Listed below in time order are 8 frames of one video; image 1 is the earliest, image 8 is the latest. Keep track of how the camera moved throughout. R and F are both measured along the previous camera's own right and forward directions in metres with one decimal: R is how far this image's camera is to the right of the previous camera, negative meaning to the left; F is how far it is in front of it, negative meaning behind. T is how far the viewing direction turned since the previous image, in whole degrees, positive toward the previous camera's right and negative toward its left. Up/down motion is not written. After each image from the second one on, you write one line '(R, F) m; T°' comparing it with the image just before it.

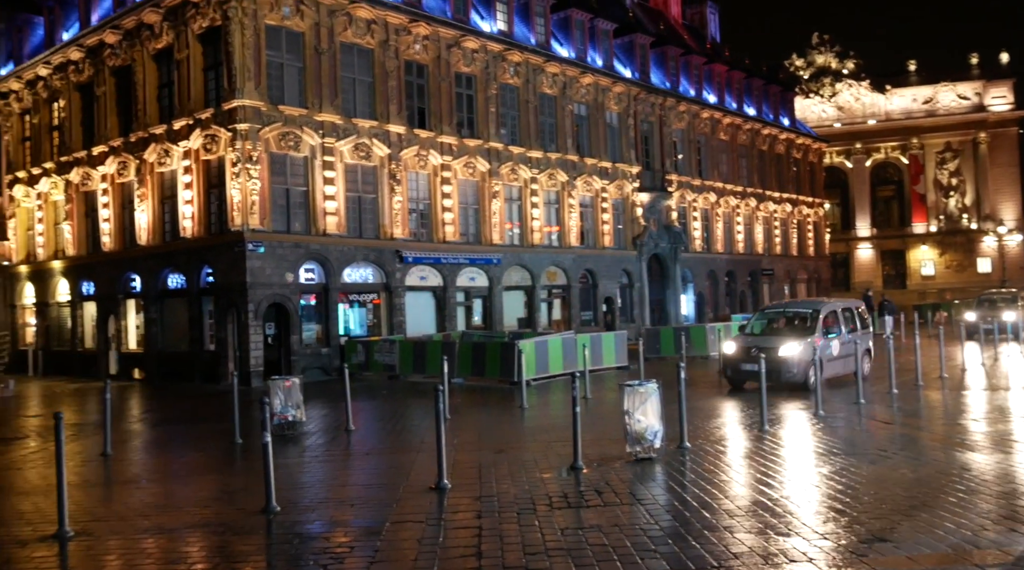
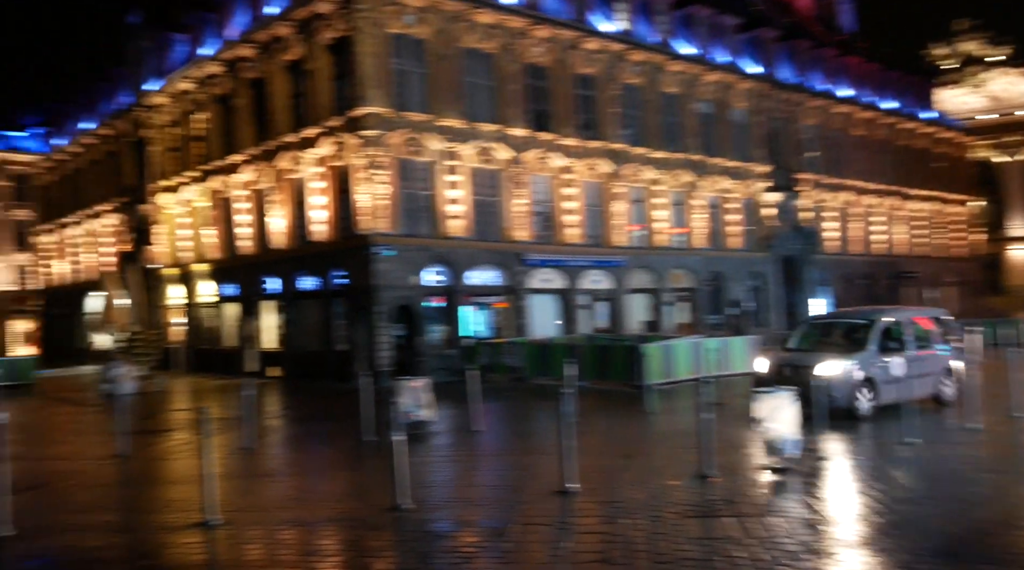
(0.0, +0.1) m; -7°
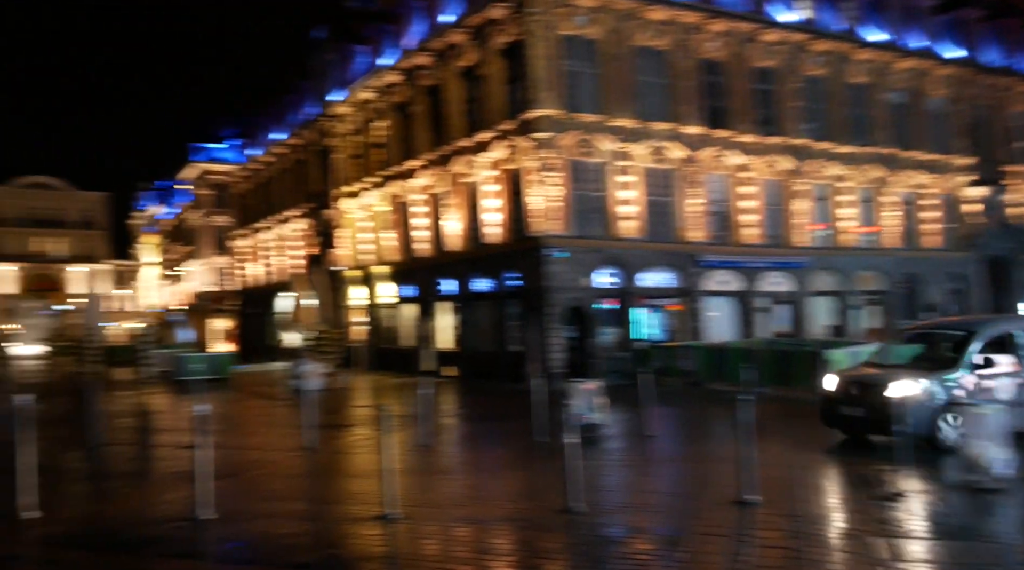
(0.0, +0.2) m; -10°
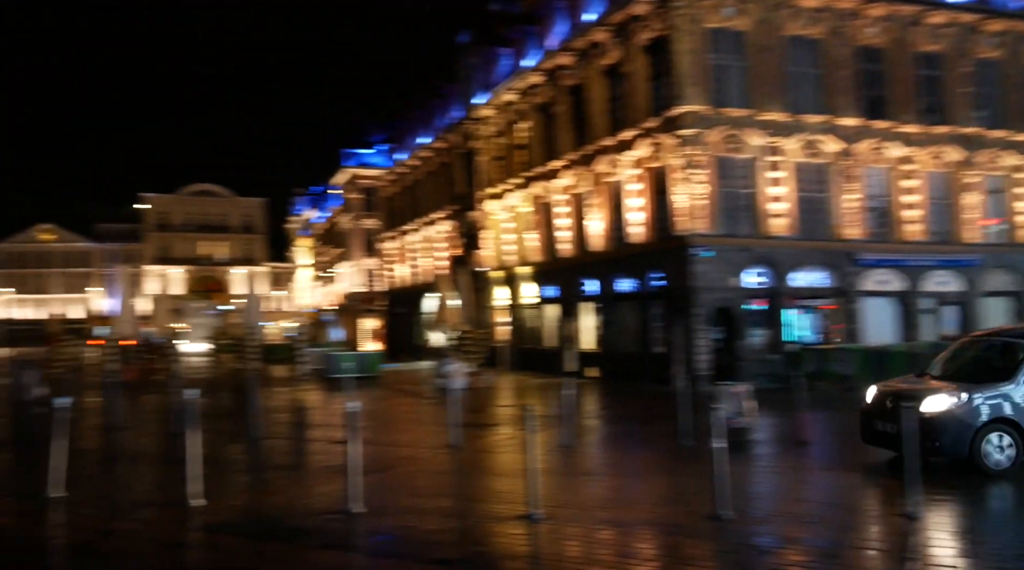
(0.0, +0.2) m; -8°
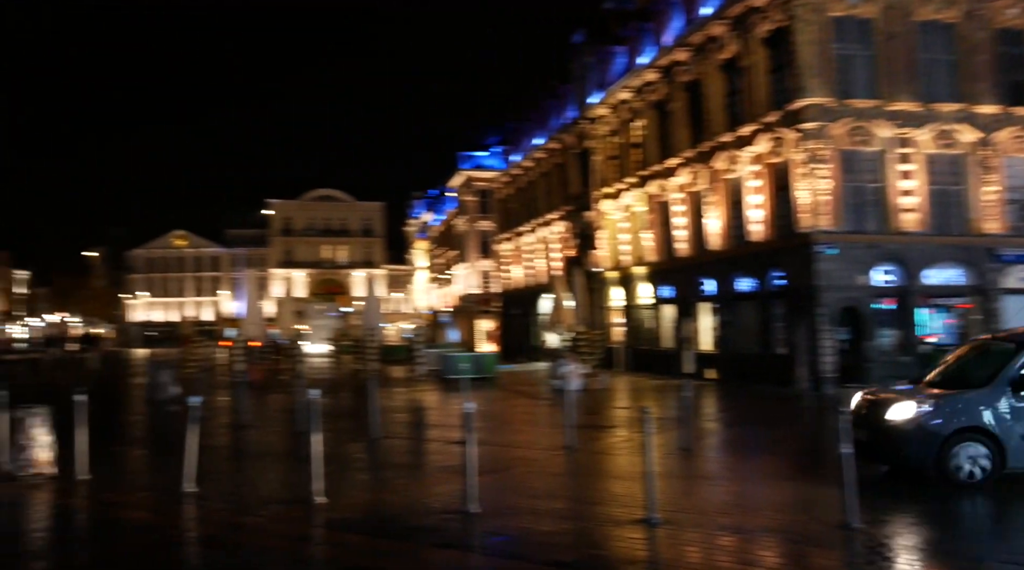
(0.0, +0.1) m; -7°
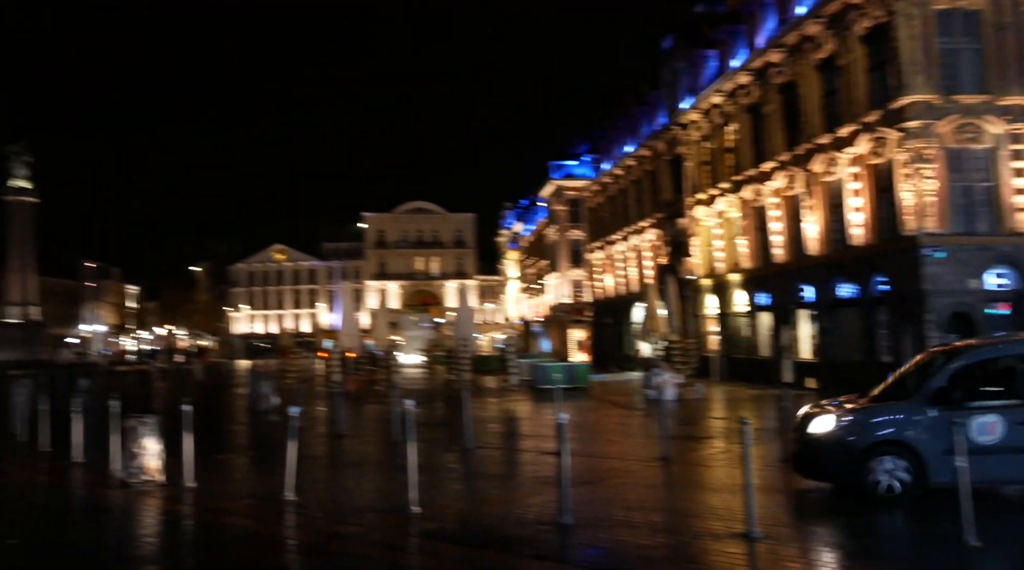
(0.0, +0.2) m; -5°
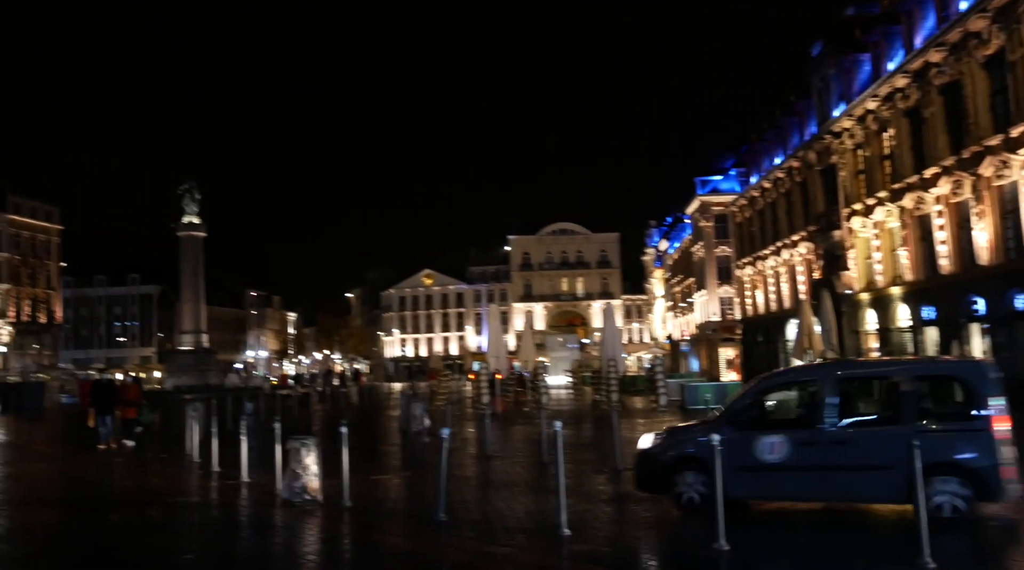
(-0.1, +0.2) m; -8°
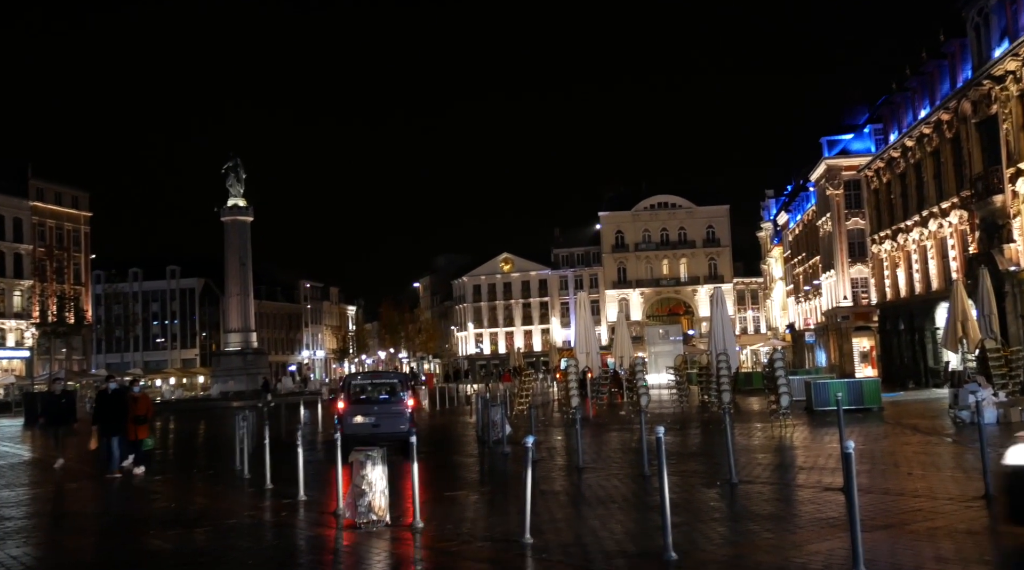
(-0.7, +4.2) m; -4°
